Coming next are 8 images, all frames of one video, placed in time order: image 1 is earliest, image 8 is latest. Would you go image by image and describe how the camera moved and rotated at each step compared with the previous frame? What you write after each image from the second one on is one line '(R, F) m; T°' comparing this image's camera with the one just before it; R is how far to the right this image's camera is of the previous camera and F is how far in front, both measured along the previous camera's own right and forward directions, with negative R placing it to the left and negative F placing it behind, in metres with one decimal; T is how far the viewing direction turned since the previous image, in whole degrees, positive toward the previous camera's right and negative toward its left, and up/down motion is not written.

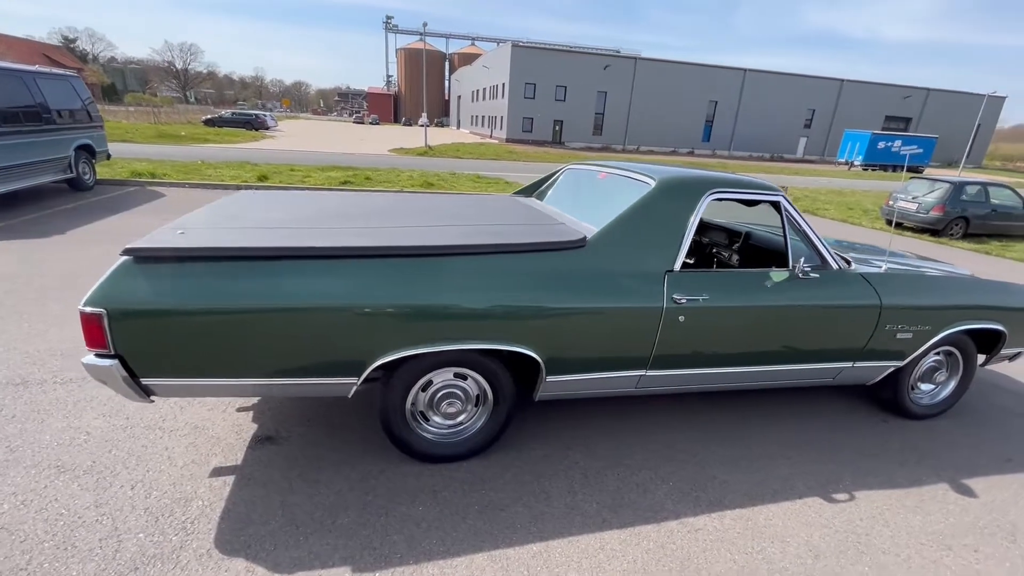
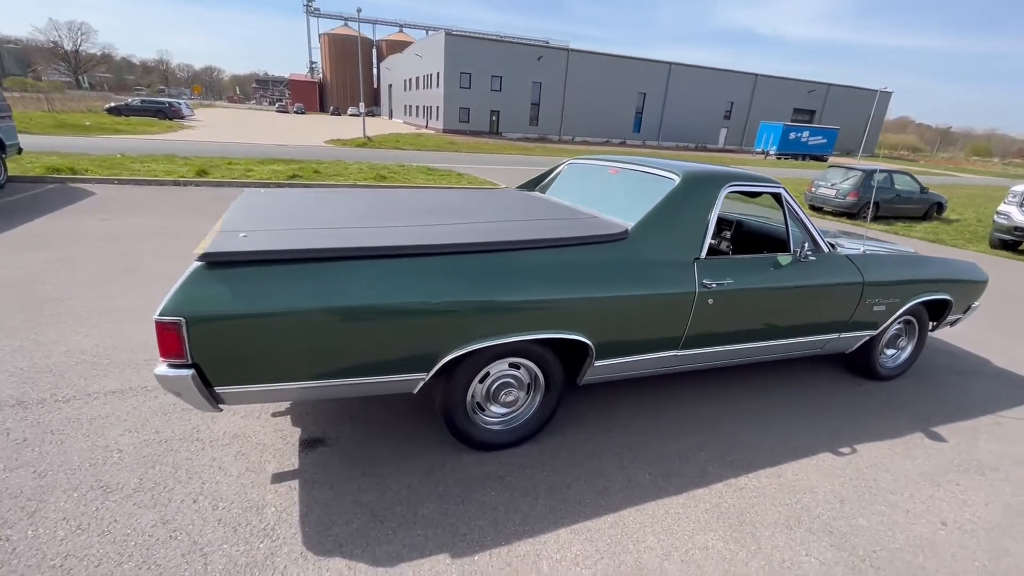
(-0.7, -0.1) m; +7°
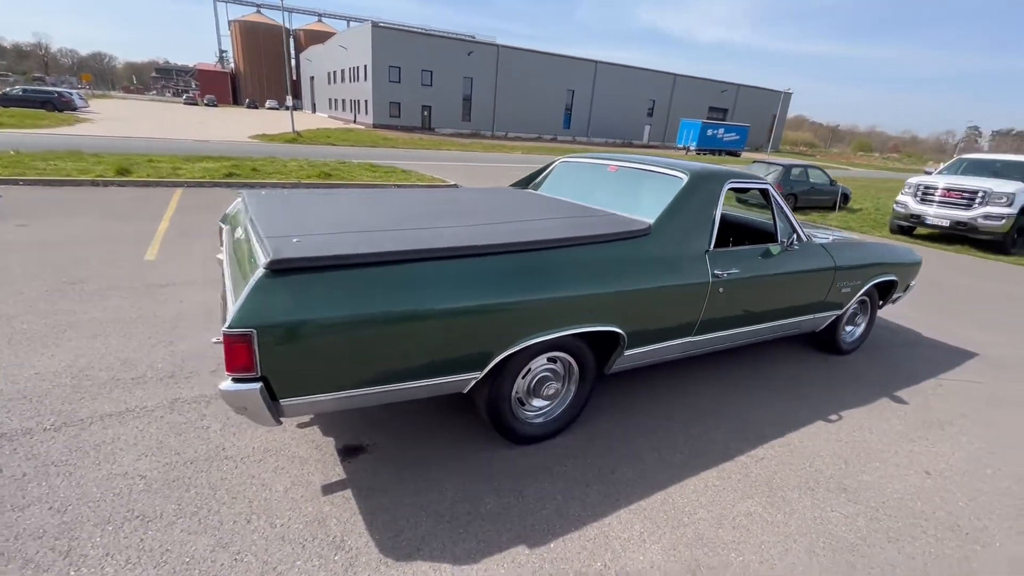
(-0.6, 0.0) m; +8°
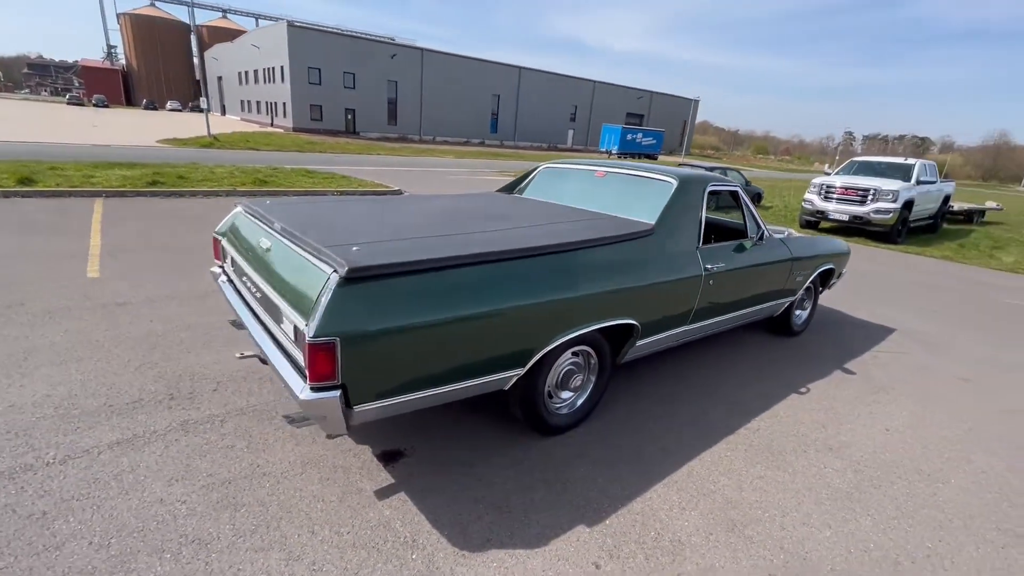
(-0.6, -0.1) m; +8°
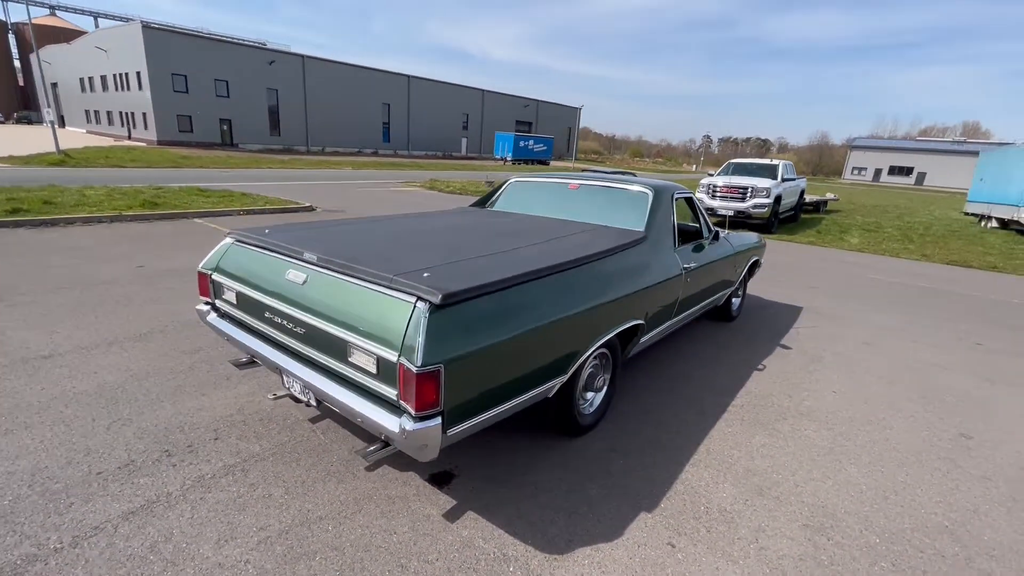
(-0.8, 0.0) m; +12°
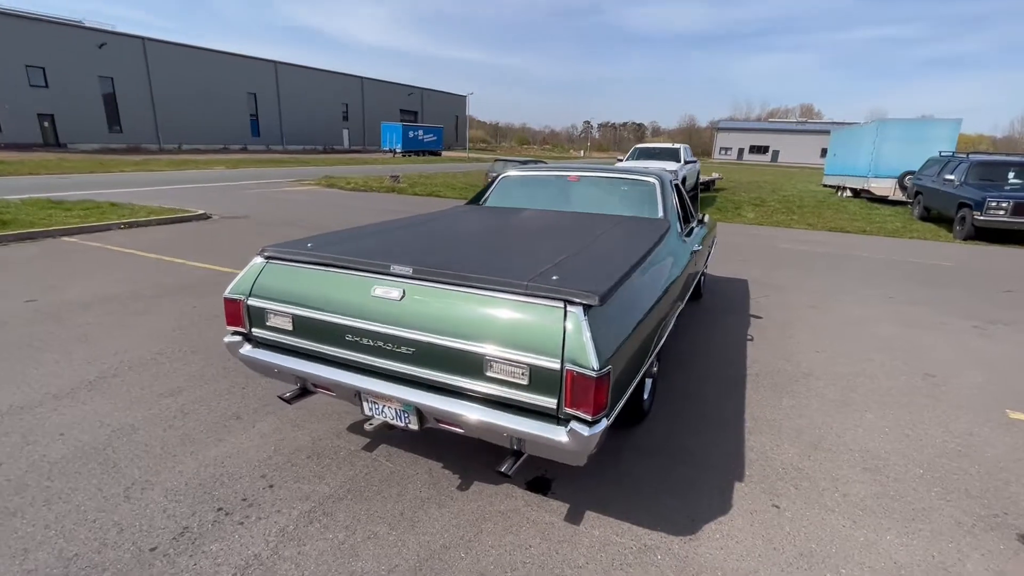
(-1.0, +0.1) m; +11°
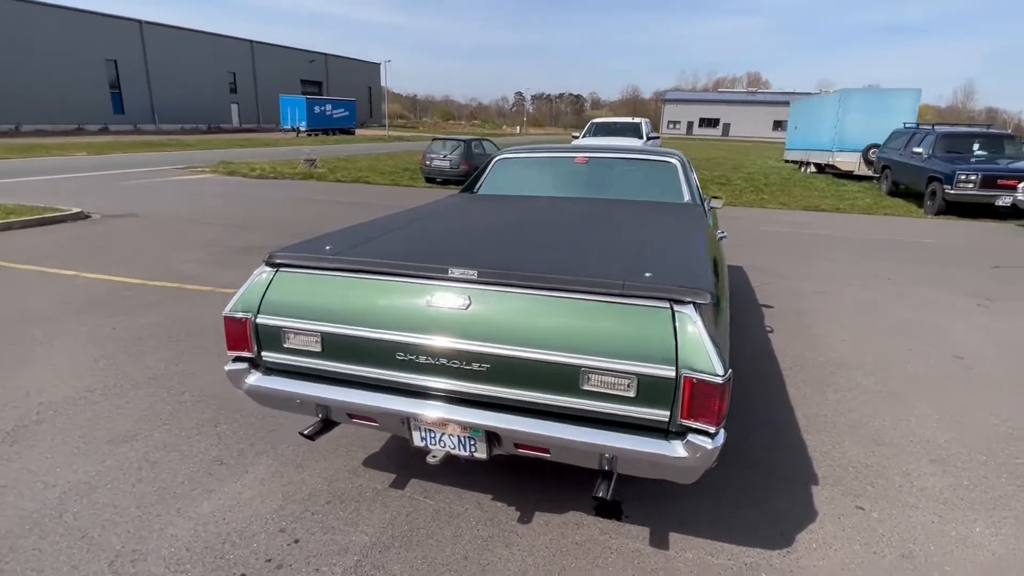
(-0.5, +0.4) m; +4°
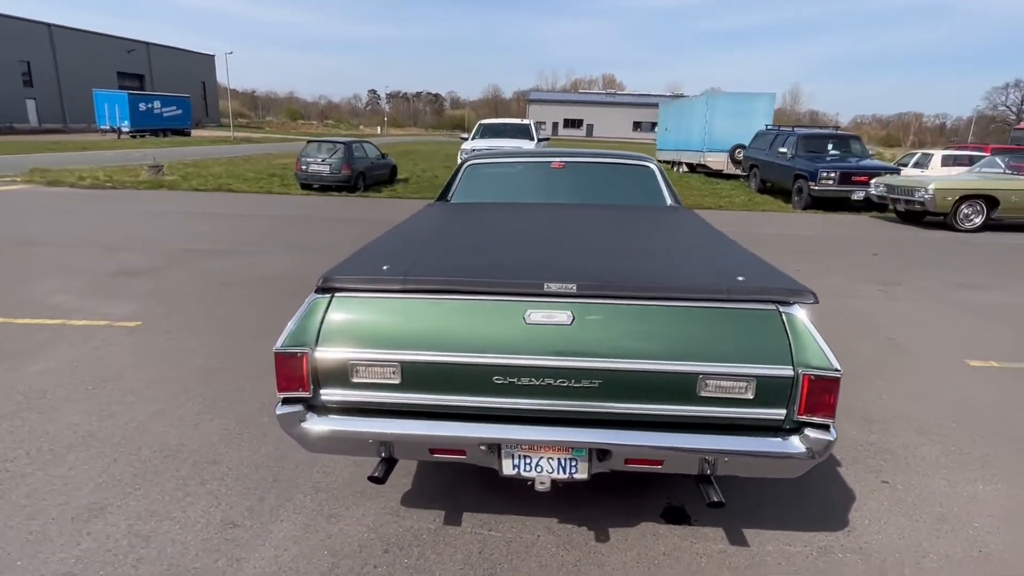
(-0.8, +0.2) m; +10°
